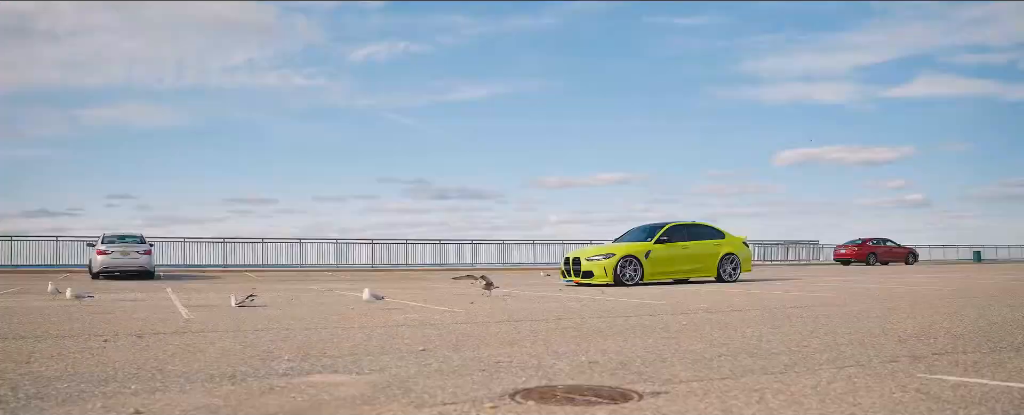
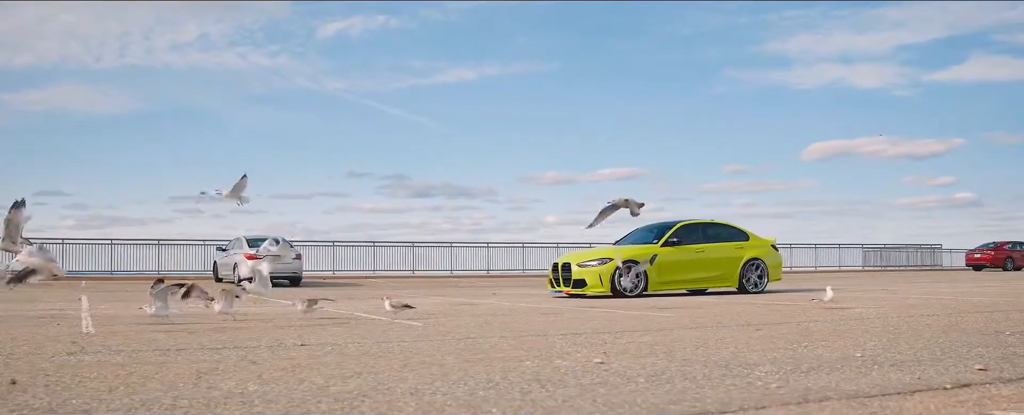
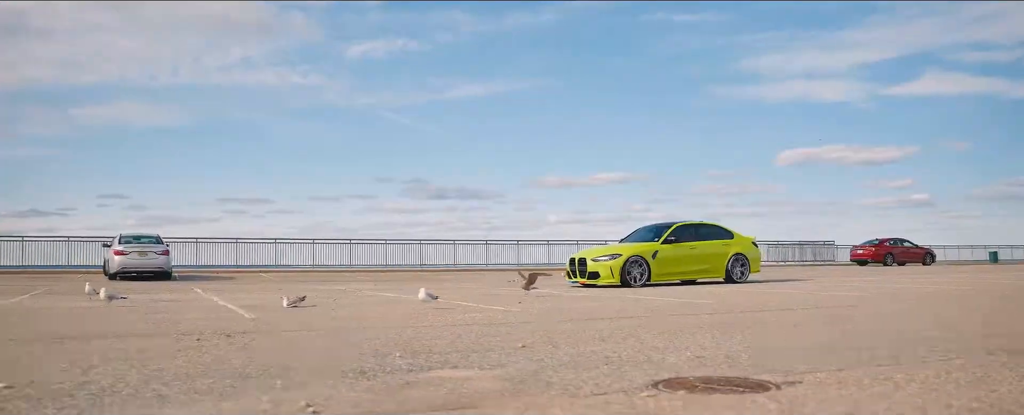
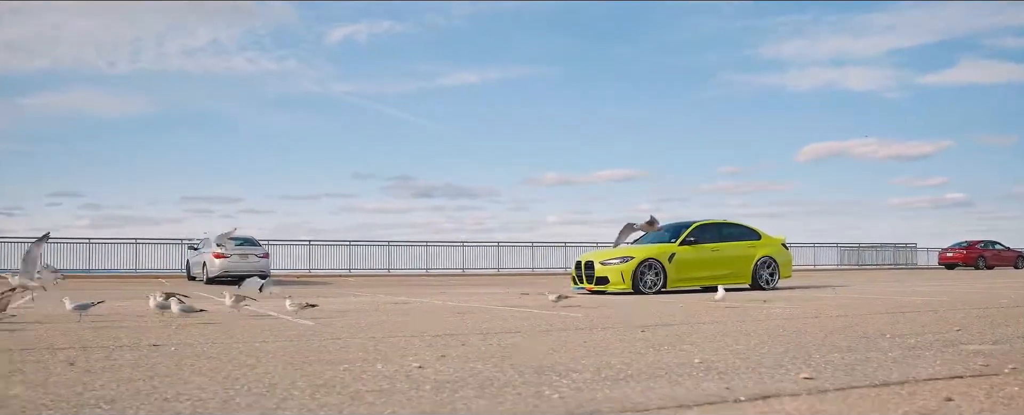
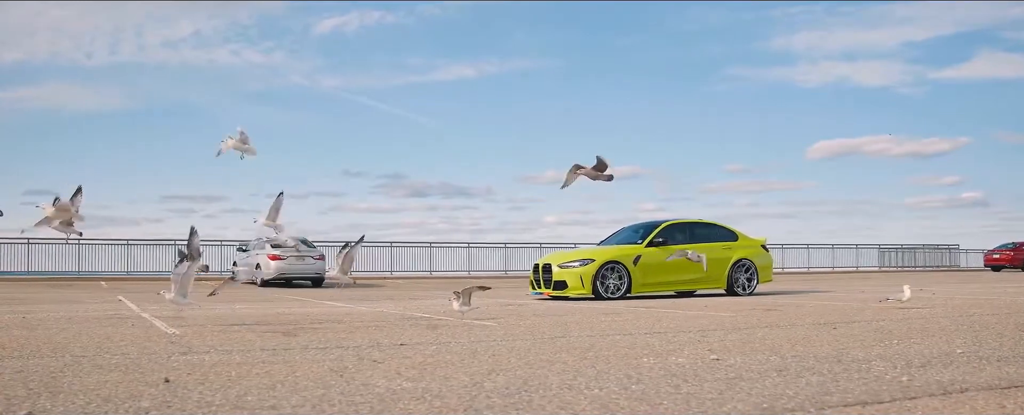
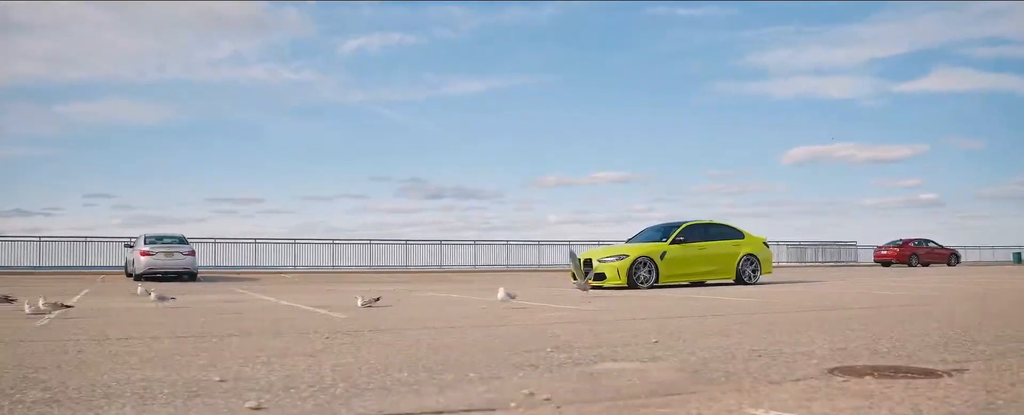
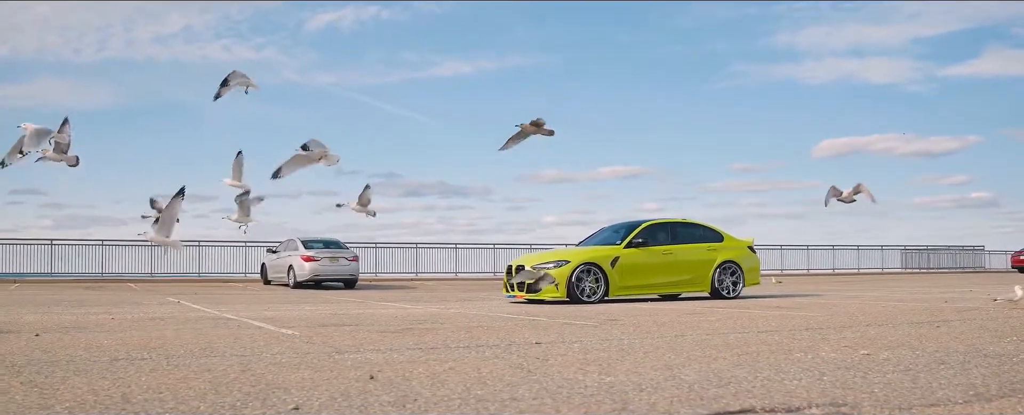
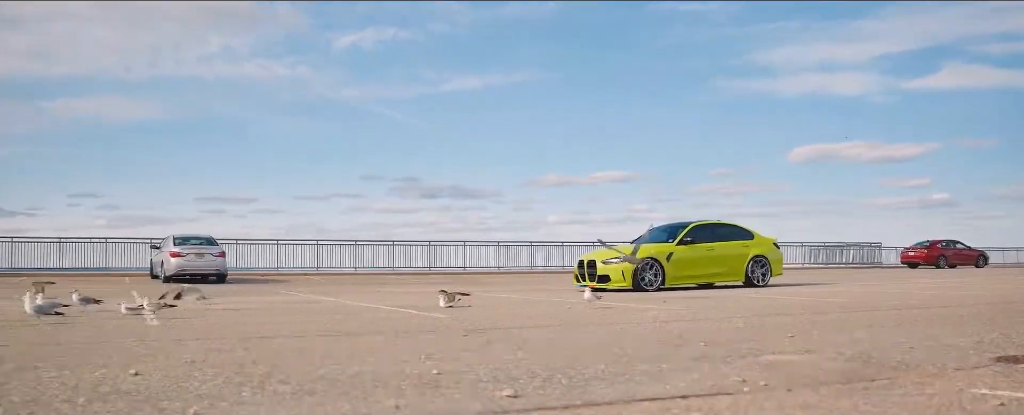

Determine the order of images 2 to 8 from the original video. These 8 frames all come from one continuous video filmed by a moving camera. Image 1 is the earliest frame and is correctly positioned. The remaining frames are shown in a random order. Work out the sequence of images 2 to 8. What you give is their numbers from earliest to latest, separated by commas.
3, 6, 8, 4, 2, 5, 7
